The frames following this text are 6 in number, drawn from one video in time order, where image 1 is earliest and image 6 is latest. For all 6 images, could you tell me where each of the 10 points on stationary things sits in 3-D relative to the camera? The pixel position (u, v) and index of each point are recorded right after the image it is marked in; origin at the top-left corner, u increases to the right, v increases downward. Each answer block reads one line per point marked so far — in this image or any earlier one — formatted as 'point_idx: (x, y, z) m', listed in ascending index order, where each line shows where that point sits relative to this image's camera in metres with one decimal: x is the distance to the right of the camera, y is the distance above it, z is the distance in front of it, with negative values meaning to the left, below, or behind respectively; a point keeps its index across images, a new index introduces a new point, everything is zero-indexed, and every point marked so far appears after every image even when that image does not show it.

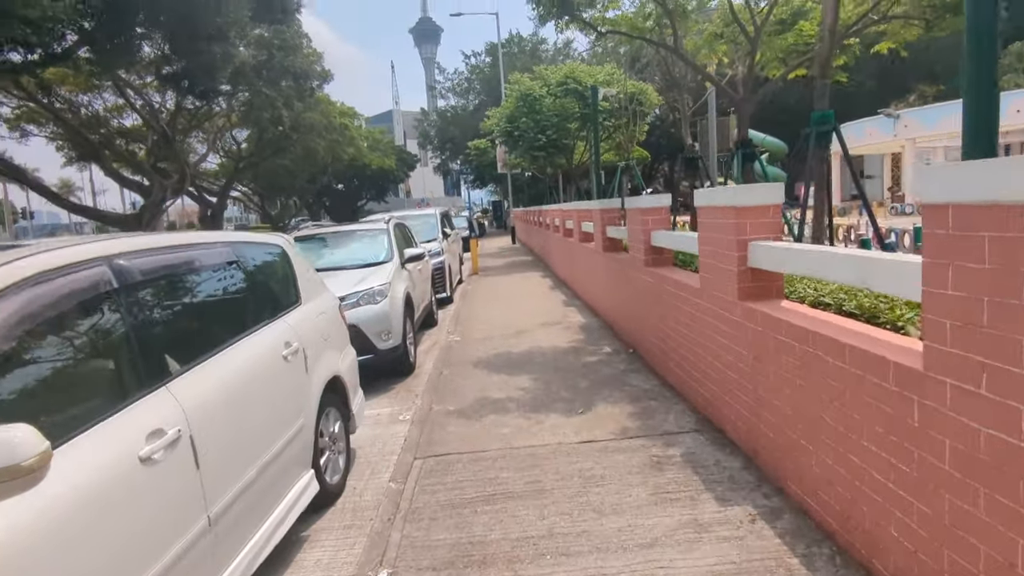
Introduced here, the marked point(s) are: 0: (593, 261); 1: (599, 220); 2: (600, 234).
0: (+1.3, +0.4, +10.2) m
1: (+1.3, +1.0, +9.3) m
2: (+1.3, +0.8, +9.2) m
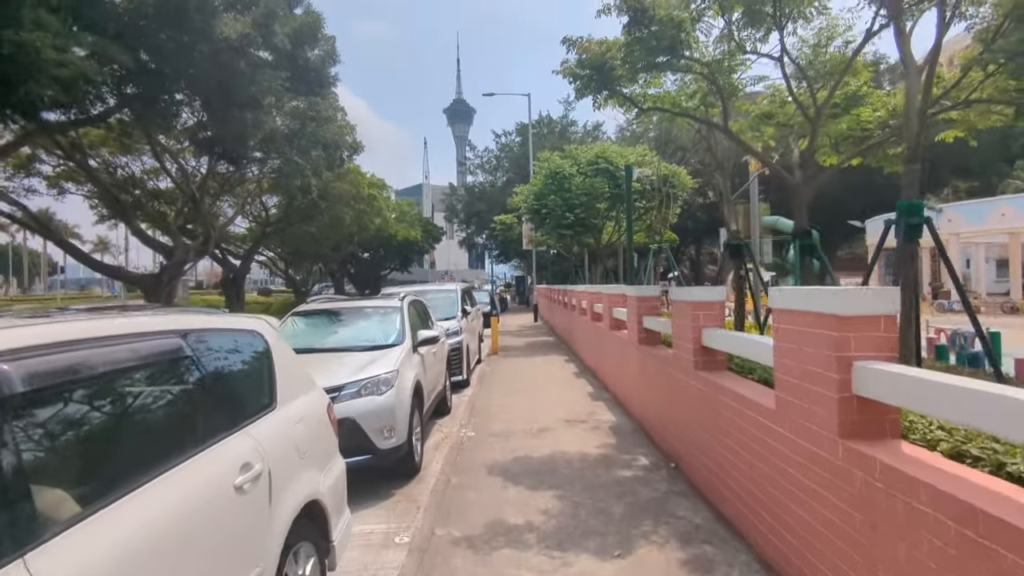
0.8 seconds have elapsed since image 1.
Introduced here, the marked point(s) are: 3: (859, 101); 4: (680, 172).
0: (+1.7, -0.9, +9.3) m
1: (+1.7, -0.3, +8.4) m
2: (+1.7, -0.5, +8.3) m
3: (+4.9, +2.6, +8.7) m
4: (+5.3, +3.7, +19.8) m
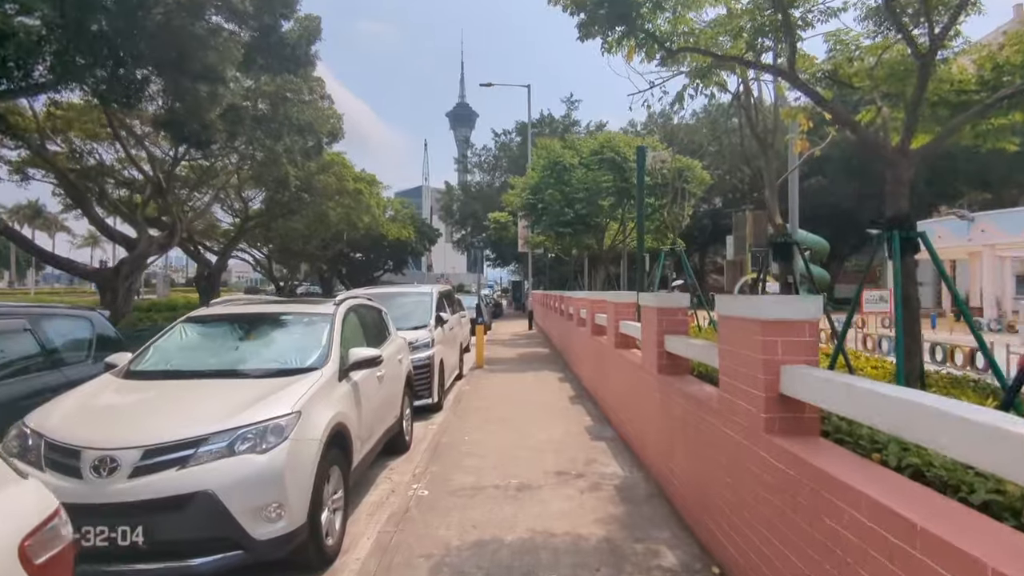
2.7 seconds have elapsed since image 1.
0: (+1.4, -1.0, +7.1) m
1: (+1.4, -0.3, +6.2) m
2: (+1.4, -0.5, +6.1) m
3: (+4.7, +2.5, +6.6) m
4: (+5.2, +3.4, +17.7) m
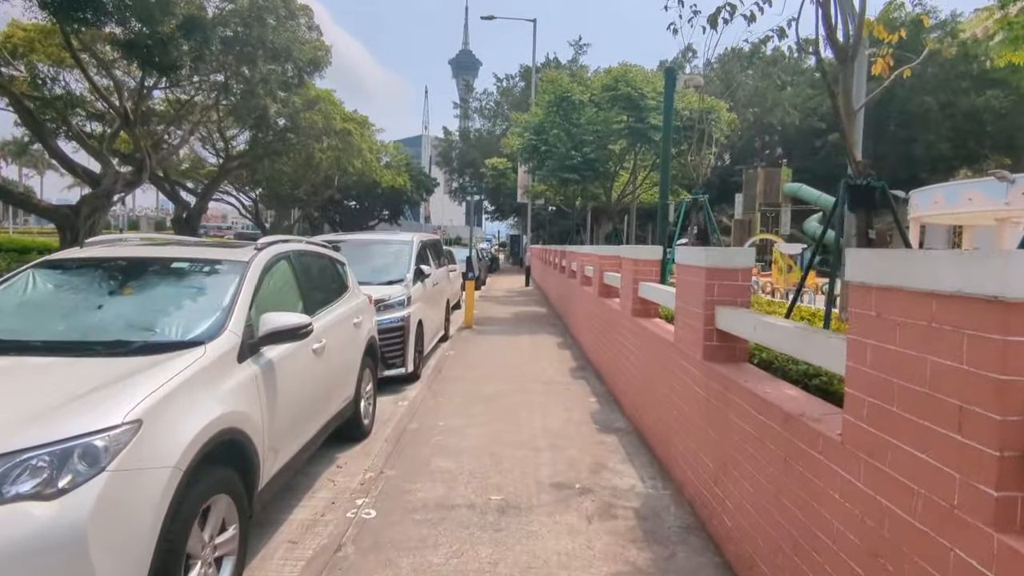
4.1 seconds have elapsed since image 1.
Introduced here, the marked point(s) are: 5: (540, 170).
0: (+1.3, -0.6, +5.4) m
1: (+1.3, 0.0, +4.5) m
2: (+1.3, -0.2, +4.4) m
3: (+4.7, +2.7, +4.7) m
4: (+5.2, +4.5, +15.6) m
5: (+0.8, +3.2, +17.1) m
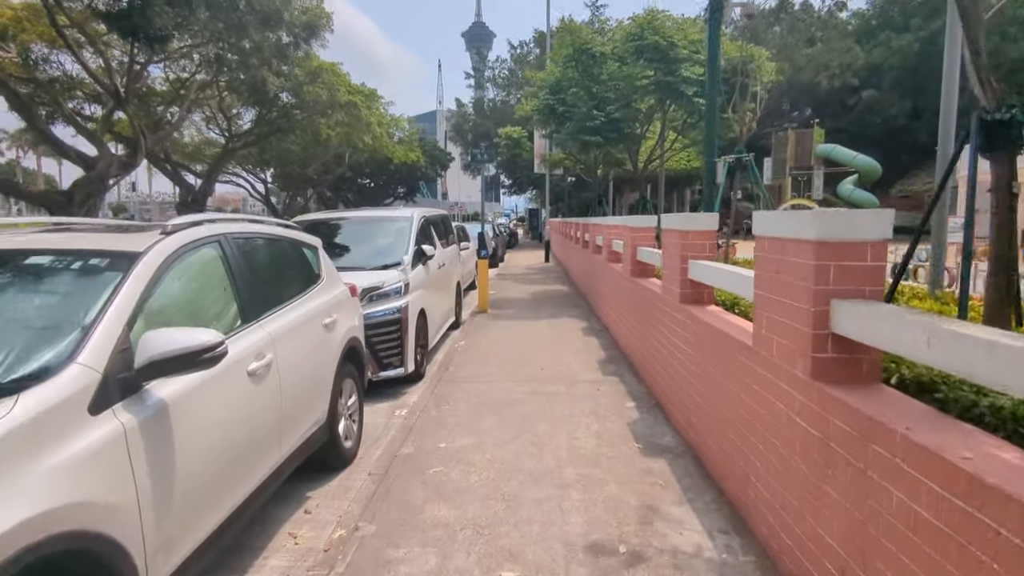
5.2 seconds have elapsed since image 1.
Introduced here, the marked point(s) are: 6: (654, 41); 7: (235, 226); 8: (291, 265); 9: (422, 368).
0: (+1.4, -0.5, +4.1) m
1: (+1.4, +0.1, +3.1) m
2: (+1.4, -0.1, +3.0) m
3: (+4.7, +2.9, +3.1) m
4: (+5.5, +5.1, +13.9) m
5: (+1.1, +3.8, +15.6) m
6: (+3.1, +5.4, +13.6) m
7: (-1.7, +0.4, +3.9) m
8: (-1.6, +0.2, +4.6) m
9: (-1.1, -1.0, +7.4) m
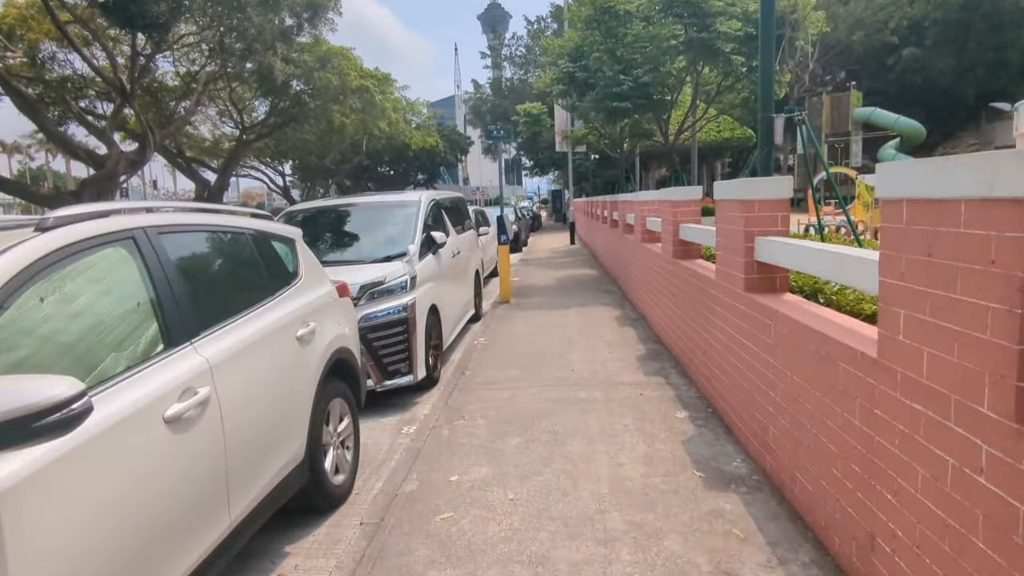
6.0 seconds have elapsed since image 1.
0: (+1.5, -0.4, +3.0) m
1: (+1.4, +0.1, +2.1) m
2: (+1.4, -0.1, +2.0) m
3: (+4.6, +3.1, +1.8) m
4: (+5.8, +5.6, +12.6) m
5: (+1.6, +4.1, +14.4) m
6: (+3.4, +5.7, +12.4) m
7: (-1.6, +0.3, +3.0) m
8: (-1.5, +0.1, +3.6) m
9: (-0.8, -0.9, +6.5) m
